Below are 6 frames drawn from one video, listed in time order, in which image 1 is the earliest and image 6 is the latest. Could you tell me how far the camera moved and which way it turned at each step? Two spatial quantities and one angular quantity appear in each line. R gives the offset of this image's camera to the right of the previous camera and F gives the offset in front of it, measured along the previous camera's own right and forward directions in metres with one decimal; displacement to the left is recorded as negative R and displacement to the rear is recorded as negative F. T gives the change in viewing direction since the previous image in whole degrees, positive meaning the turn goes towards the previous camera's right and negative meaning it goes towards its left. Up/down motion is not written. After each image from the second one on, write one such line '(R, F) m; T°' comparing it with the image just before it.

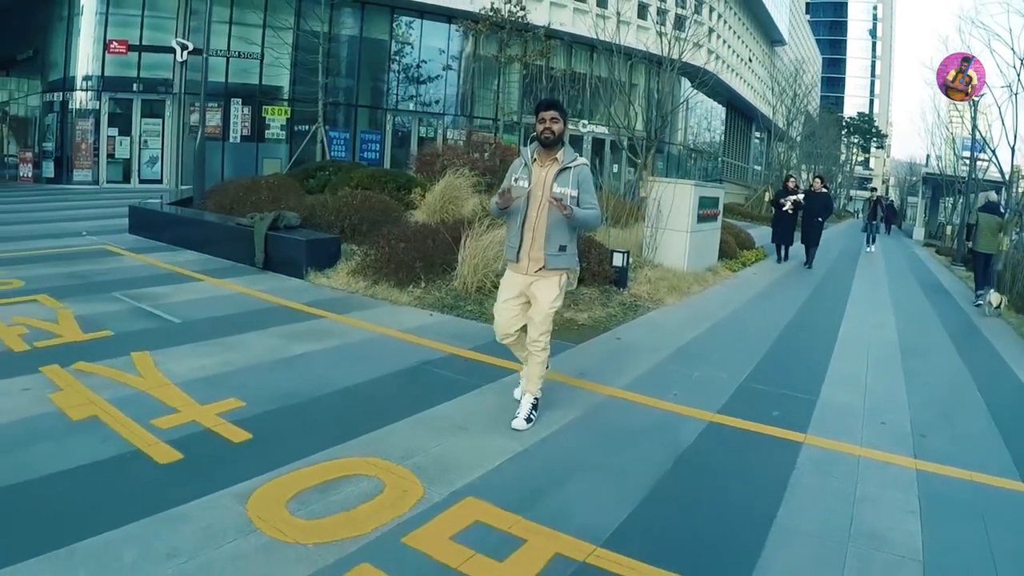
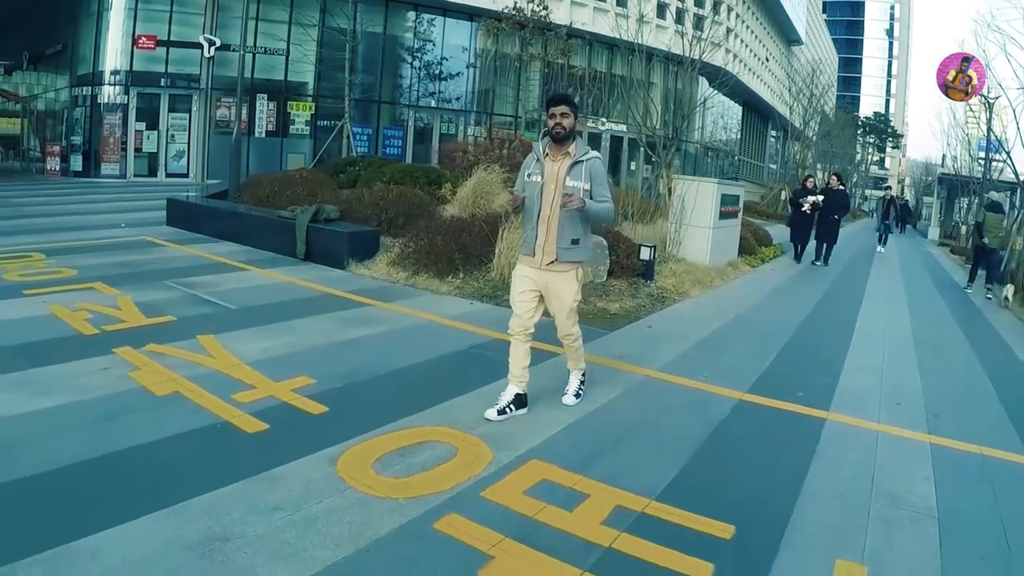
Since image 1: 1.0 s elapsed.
(-0.3, -0.4) m; -1°
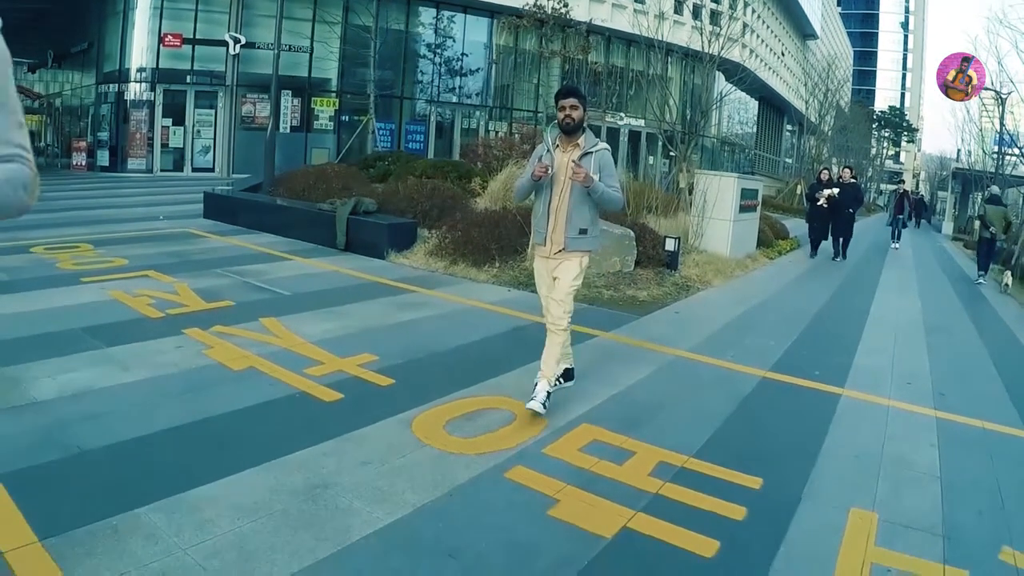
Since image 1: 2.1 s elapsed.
(-0.2, -0.5) m; -1°
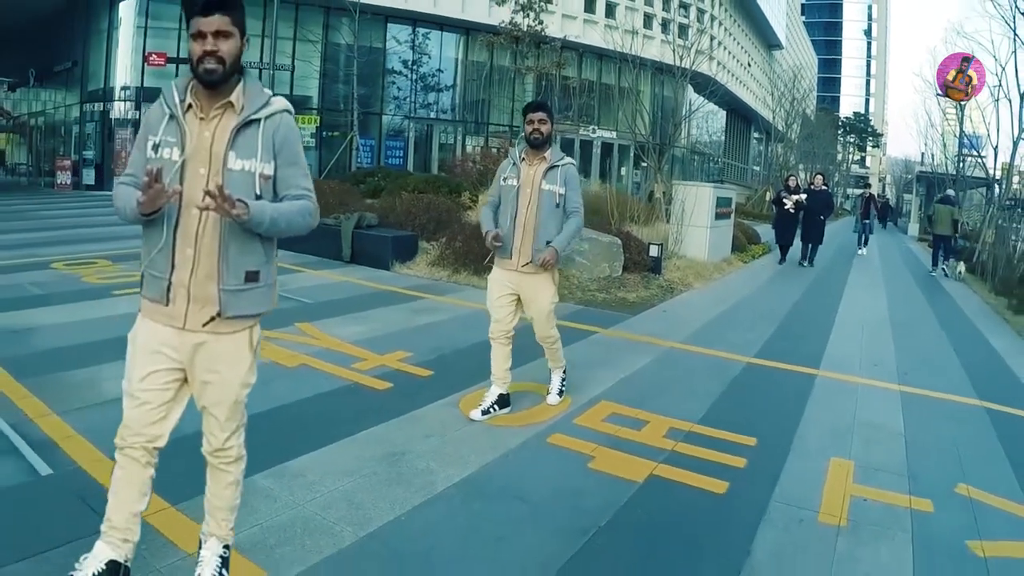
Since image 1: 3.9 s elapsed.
(-0.4, -0.8) m; +2°
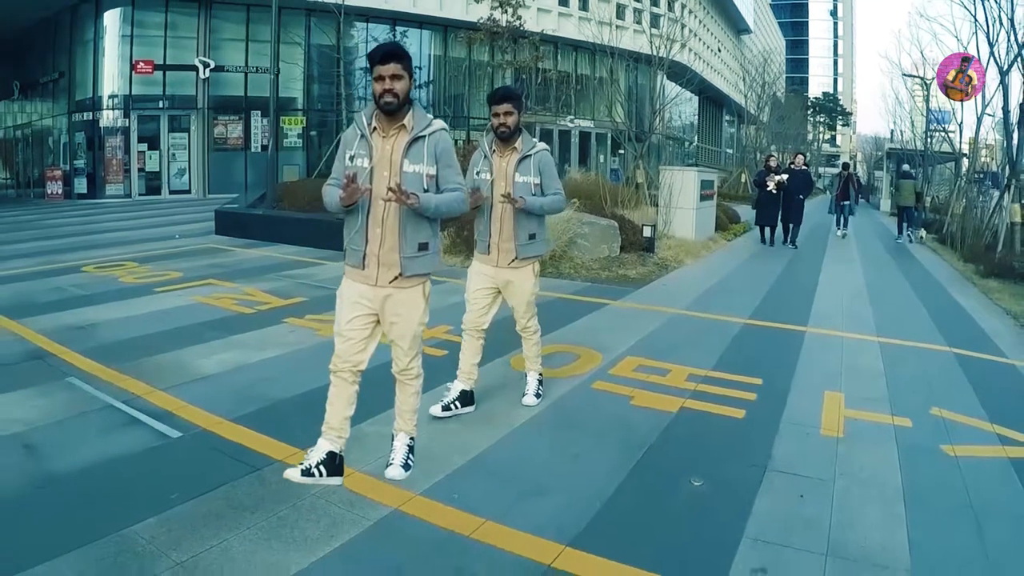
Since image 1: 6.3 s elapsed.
(-0.5, -0.9) m; +2°
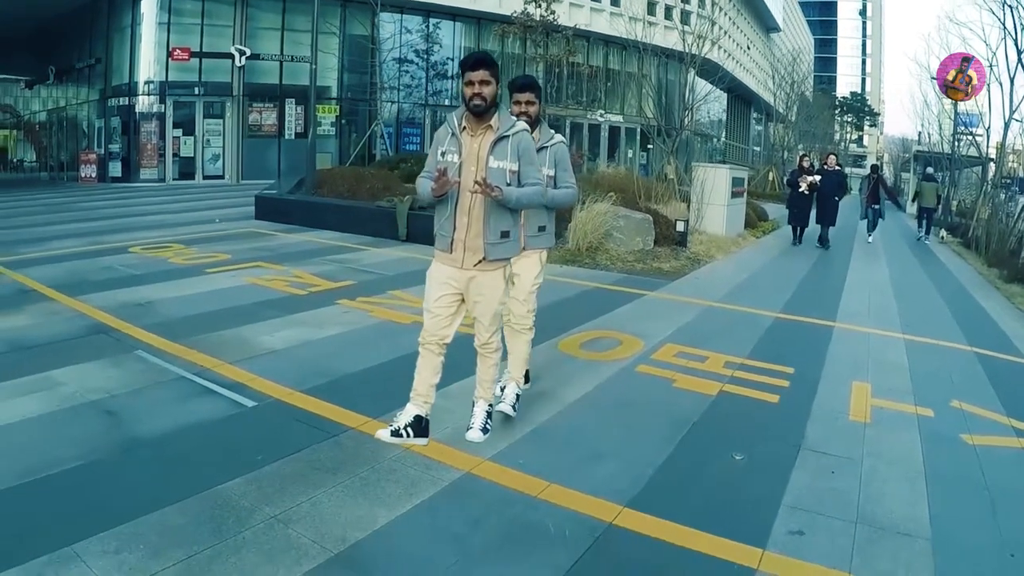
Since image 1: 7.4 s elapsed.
(-0.2, -0.4) m; -1°
